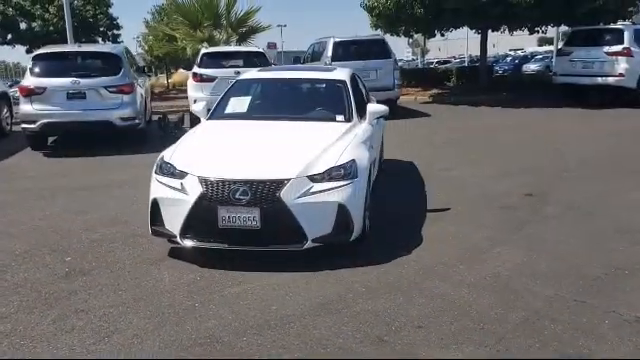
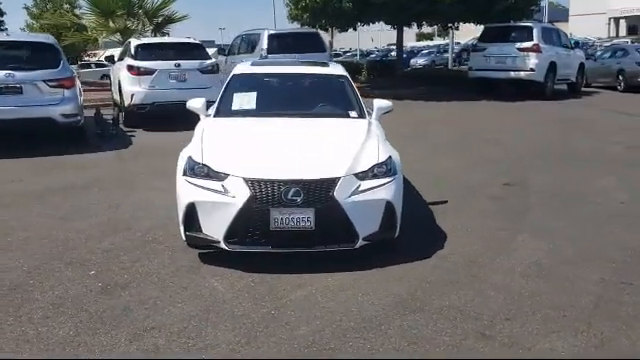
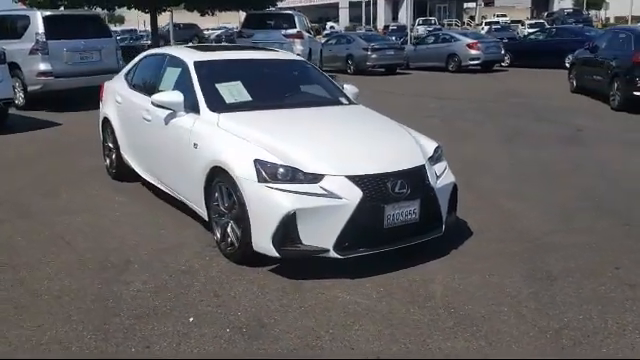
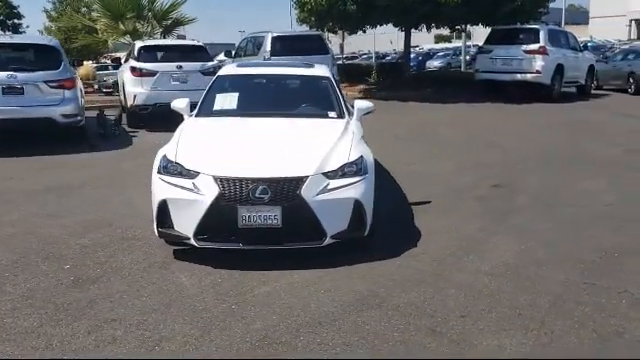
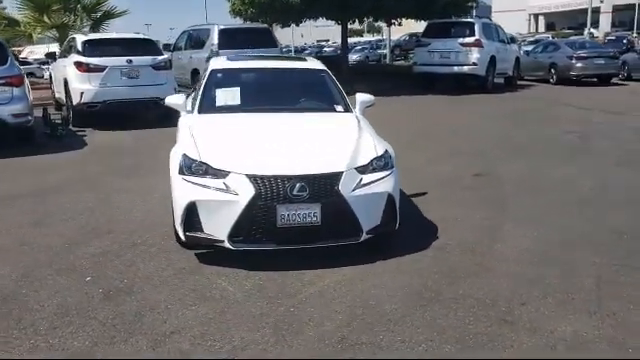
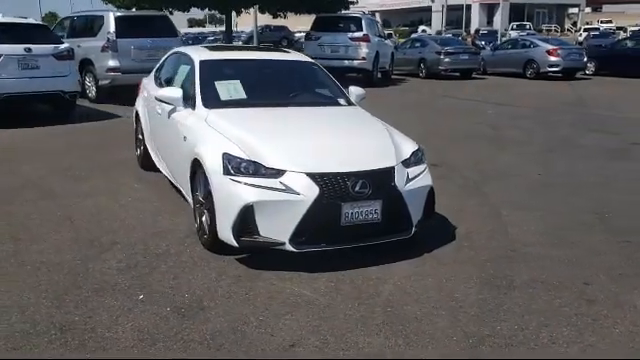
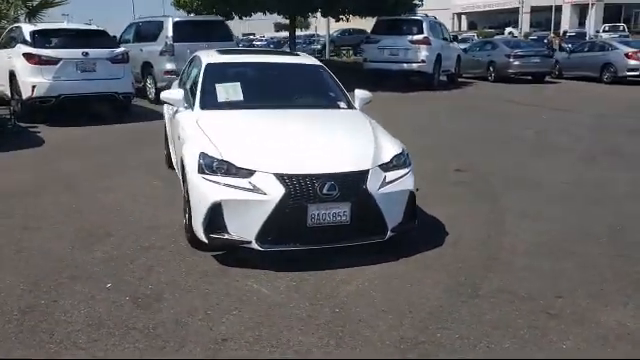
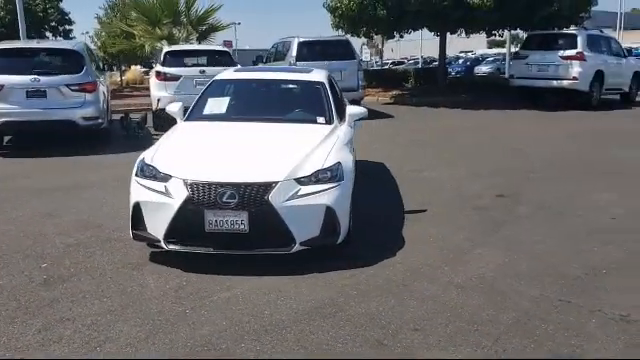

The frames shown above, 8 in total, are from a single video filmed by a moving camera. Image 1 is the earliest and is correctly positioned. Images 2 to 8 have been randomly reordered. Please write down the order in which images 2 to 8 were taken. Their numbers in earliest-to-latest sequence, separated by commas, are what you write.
8, 4, 2, 5, 7, 6, 3
